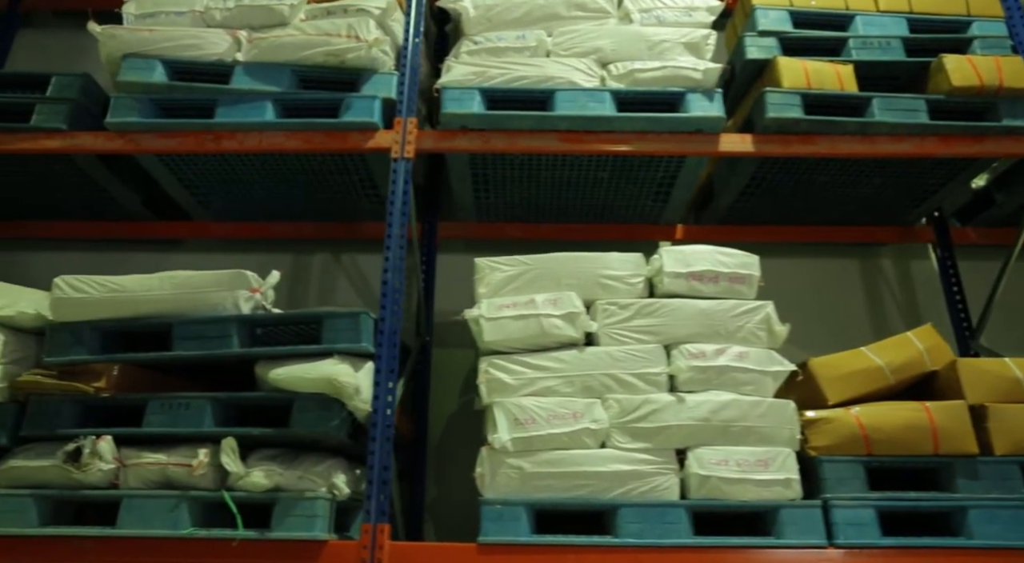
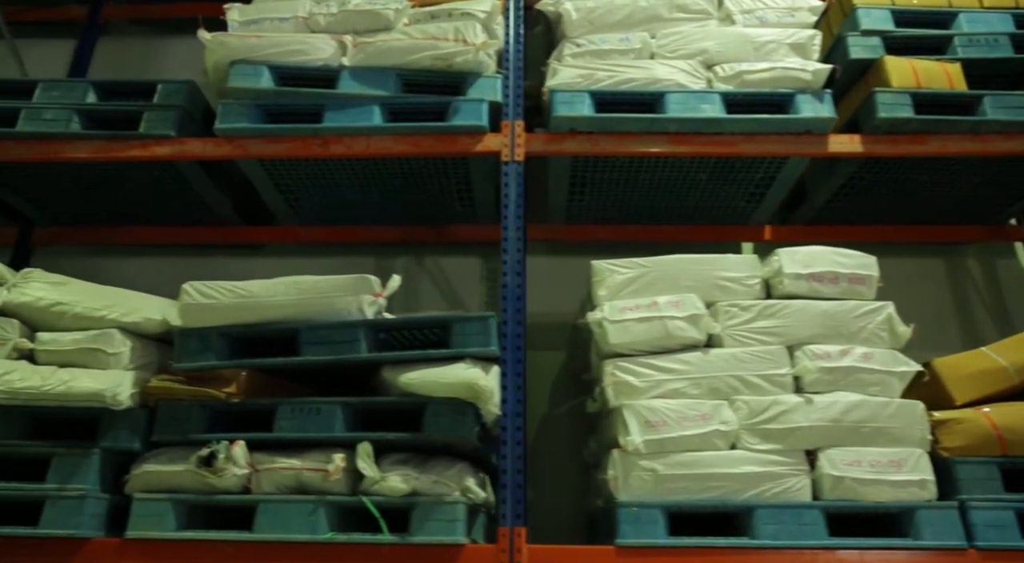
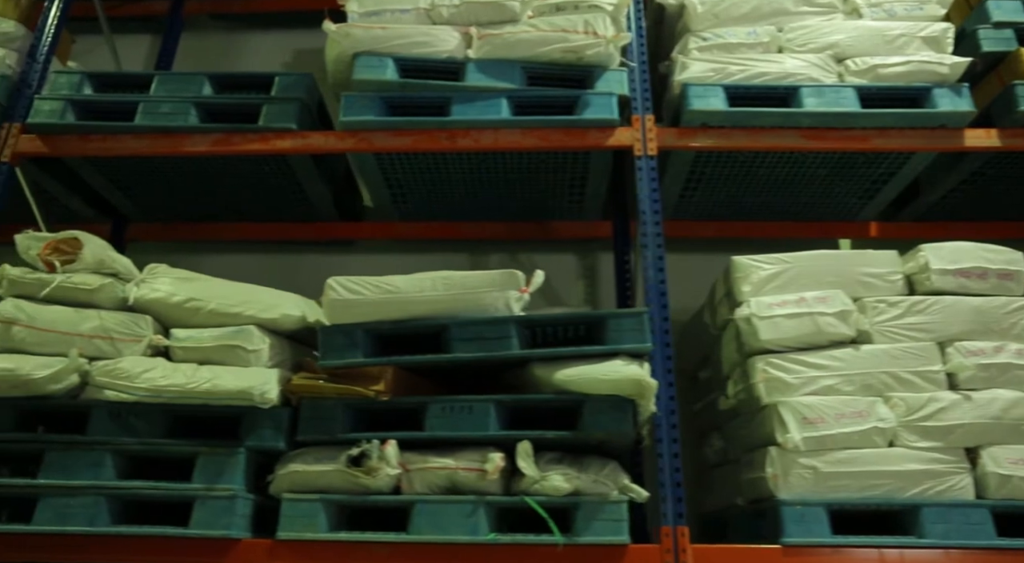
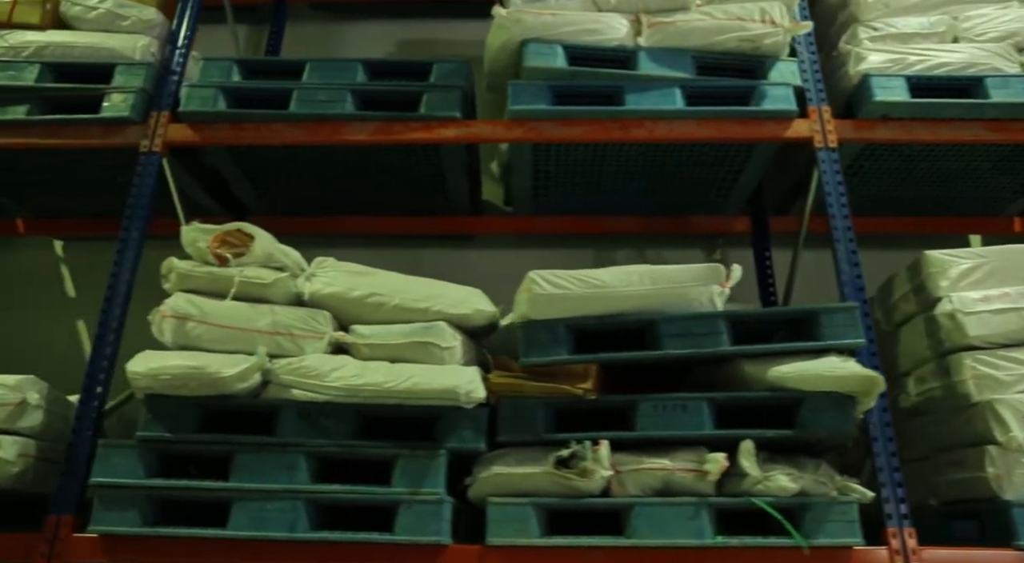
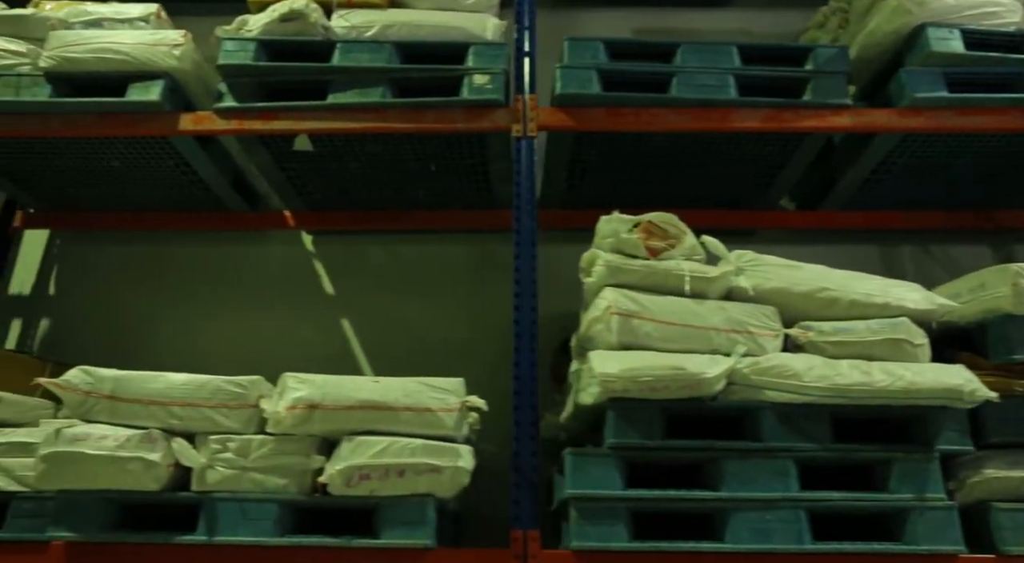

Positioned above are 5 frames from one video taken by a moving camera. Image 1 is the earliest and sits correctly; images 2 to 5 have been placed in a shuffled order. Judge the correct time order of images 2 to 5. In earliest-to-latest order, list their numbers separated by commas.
2, 3, 4, 5
